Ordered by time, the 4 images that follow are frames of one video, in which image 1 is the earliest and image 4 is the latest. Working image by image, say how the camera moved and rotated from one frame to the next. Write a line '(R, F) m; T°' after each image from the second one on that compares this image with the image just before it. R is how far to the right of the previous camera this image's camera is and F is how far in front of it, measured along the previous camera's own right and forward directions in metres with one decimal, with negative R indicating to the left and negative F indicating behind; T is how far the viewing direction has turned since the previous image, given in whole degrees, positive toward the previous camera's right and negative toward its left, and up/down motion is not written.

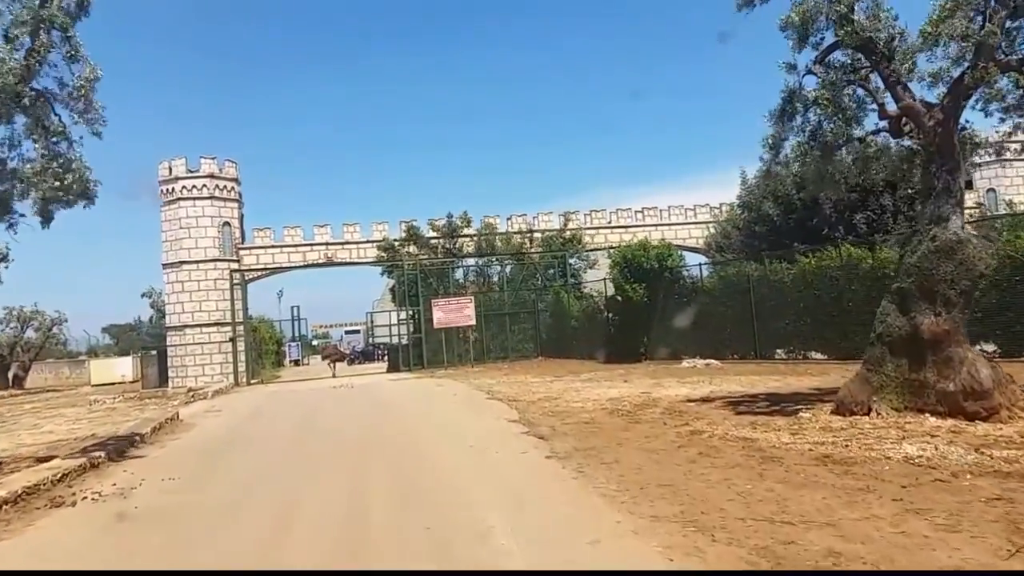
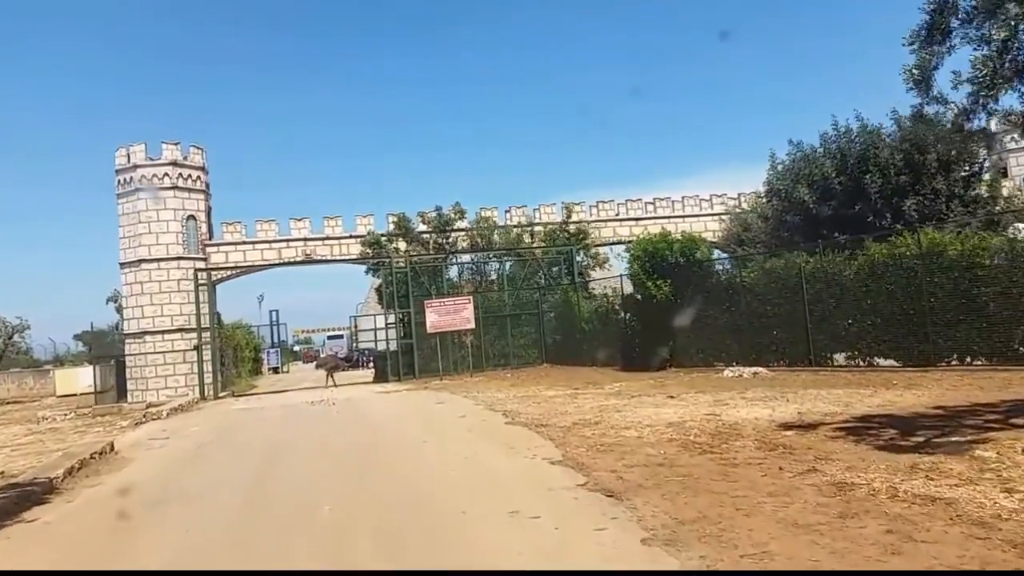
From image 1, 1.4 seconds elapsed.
(-0.6, +3.8) m; +1°
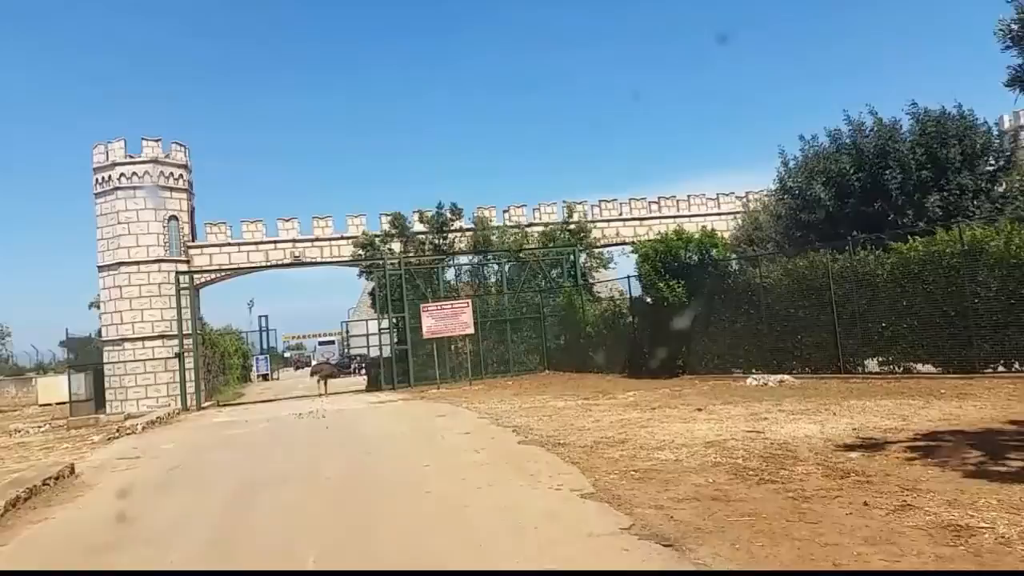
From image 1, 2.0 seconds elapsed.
(-0.2, +1.6) m; 0°
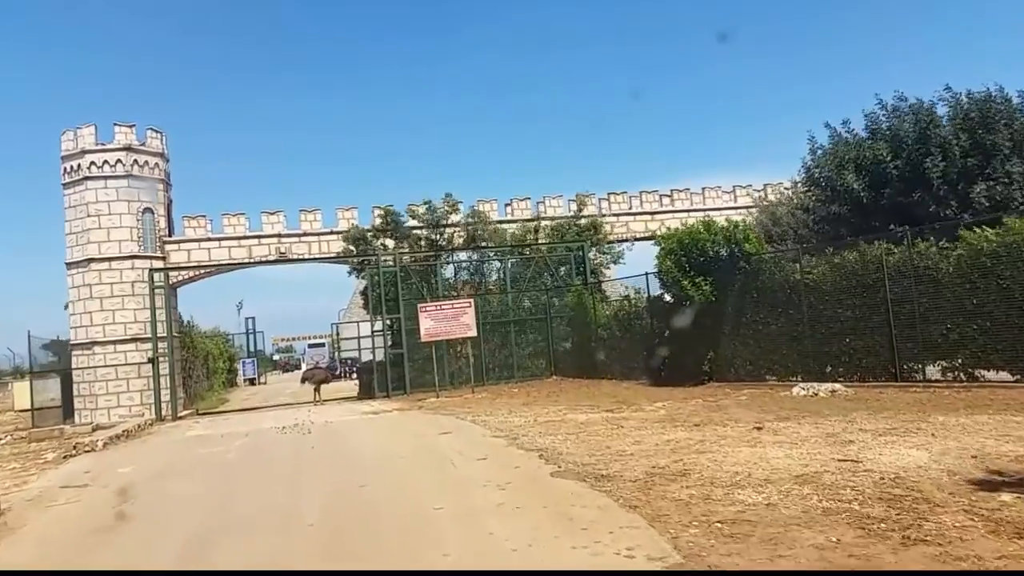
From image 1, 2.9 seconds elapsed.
(-0.4, +2.3) m; +1°
